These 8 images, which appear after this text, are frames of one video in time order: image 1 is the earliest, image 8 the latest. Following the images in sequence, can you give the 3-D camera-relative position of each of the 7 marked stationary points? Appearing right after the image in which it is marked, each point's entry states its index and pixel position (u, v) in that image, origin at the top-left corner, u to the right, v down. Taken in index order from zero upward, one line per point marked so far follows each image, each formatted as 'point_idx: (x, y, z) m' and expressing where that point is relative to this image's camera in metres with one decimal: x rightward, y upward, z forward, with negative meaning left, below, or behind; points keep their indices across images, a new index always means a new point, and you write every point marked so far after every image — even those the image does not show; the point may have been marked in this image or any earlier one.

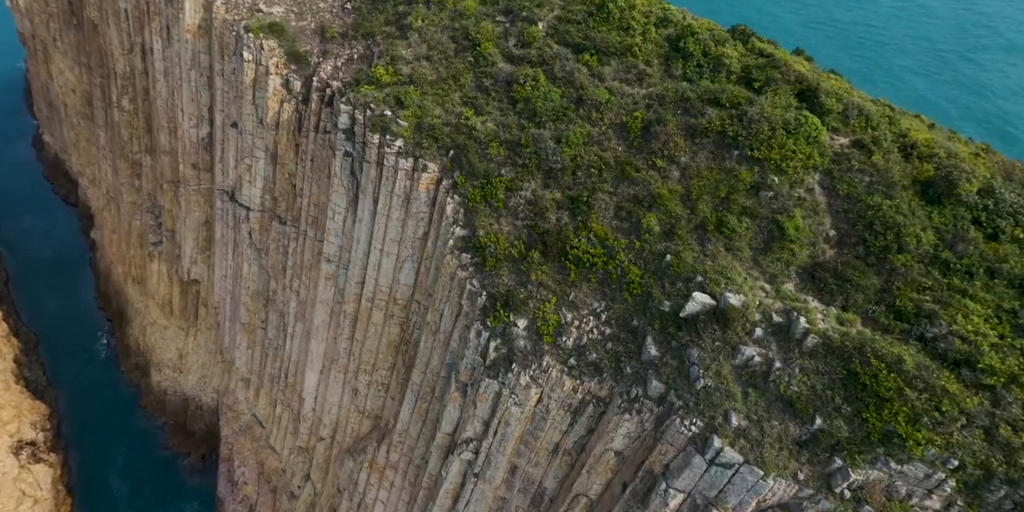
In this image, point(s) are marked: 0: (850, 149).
0: (+8.0, +2.3, +15.6) m
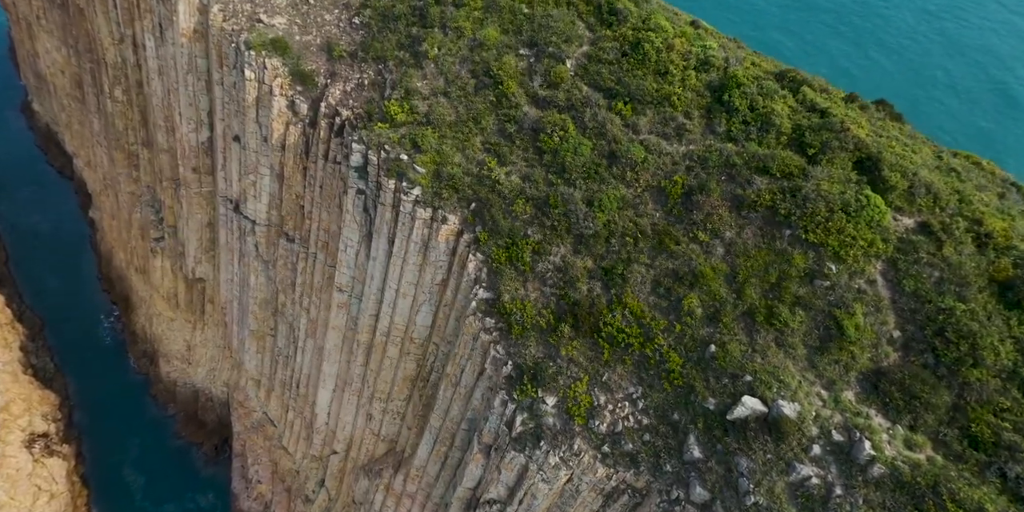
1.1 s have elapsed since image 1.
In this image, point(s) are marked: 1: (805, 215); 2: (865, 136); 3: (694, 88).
0: (+8.7, +0.4, +14.3) m
1: (+6.5, +0.9, +14.7) m
2: (+8.4, +2.7, +15.6) m
3: (+4.8, +4.4, +17.4) m
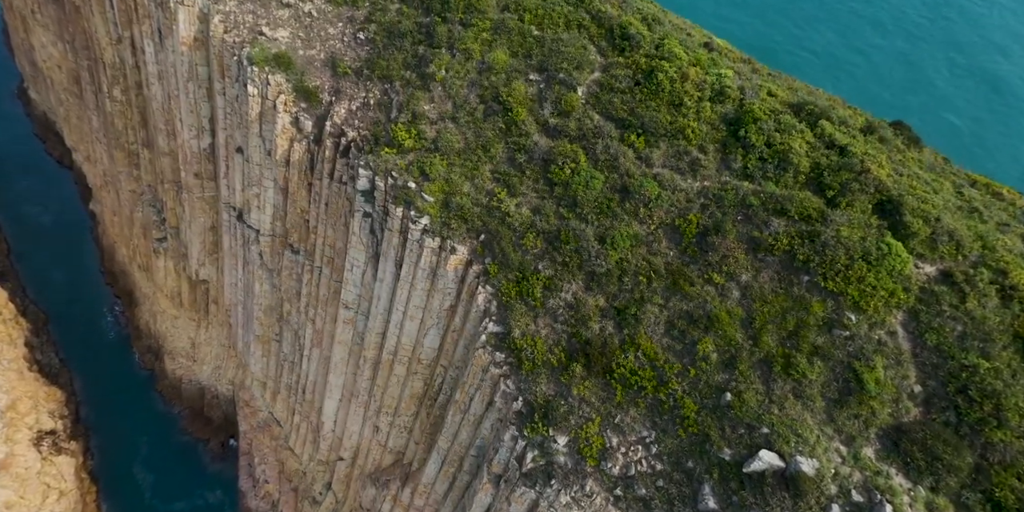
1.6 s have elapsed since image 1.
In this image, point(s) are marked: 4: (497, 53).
0: (+9.0, -0.6, +14.0) m
1: (+6.8, -0.1, +14.3) m
2: (+8.6, +1.8, +15.2) m
3: (+5.1, +3.5, +17.0) m
4: (-0.5, +6.0, +19.7) m
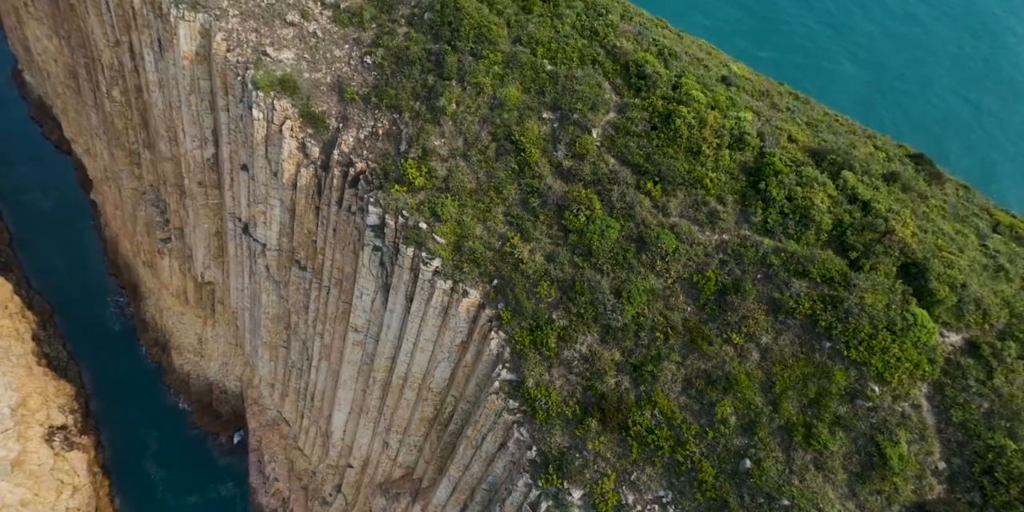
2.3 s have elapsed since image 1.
0: (+9.3, -2.0, +13.7) m
1: (+7.1, -1.5, +14.1) m
2: (+9.0, +0.4, +14.9) m
3: (+5.4, +2.2, +16.6) m
4: (-0.1, +4.8, +19.2) m
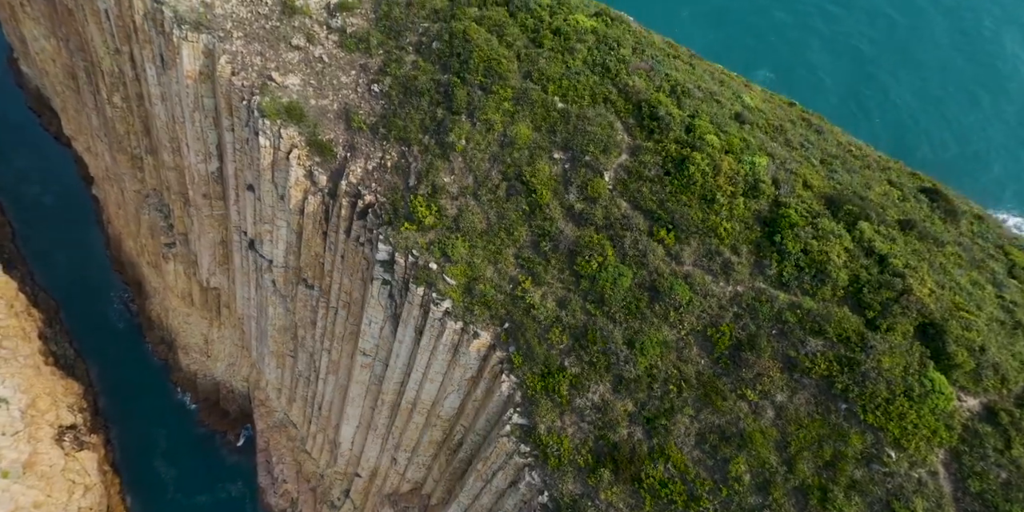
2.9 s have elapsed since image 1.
0: (+9.6, -3.3, +13.6) m
1: (+7.4, -2.8, +14.0) m
2: (+9.3, -0.9, +14.7) m
3: (+5.7, +1.0, +16.4) m
4: (+0.2, +3.7, +18.9) m
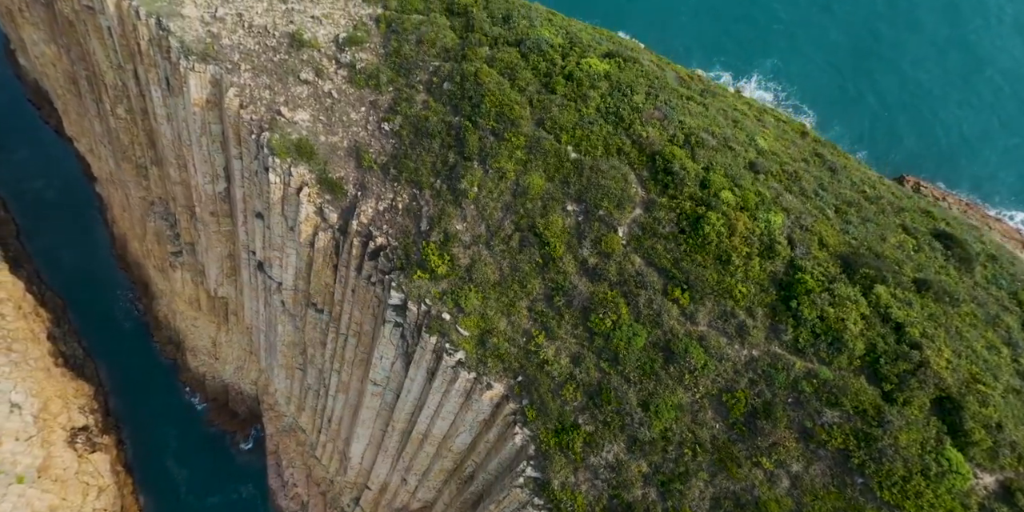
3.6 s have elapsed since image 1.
0: (+10.0, -4.9, +13.7) m
1: (+7.8, -4.4, +14.0) m
2: (+9.6, -2.4, +14.7) m
3: (+6.1, -0.6, +16.3) m
4: (+0.6, +2.2, +18.8) m
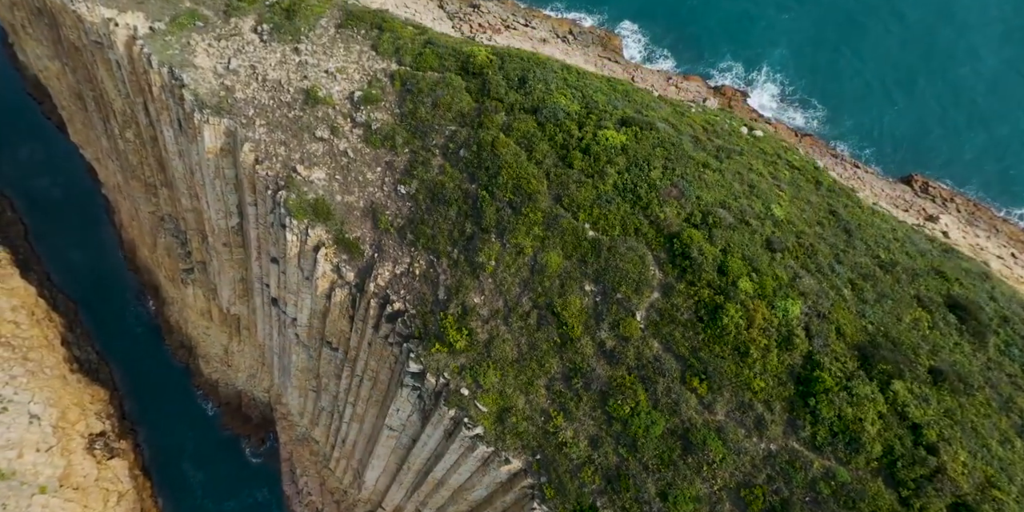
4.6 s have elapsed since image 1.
0: (+10.5, -7.3, +14.0) m
1: (+8.3, -6.8, +14.3) m
2: (+10.1, -4.8, +14.9) m
3: (+6.6, -2.8, +16.5) m
4: (+1.1, 0.0, +18.9) m
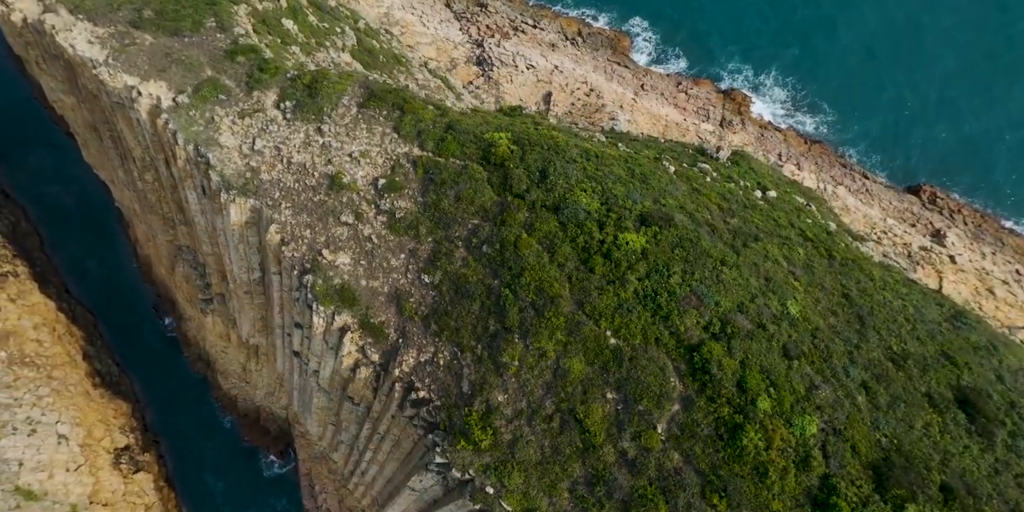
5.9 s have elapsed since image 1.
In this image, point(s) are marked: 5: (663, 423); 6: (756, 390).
0: (+11.2, -10.6, +14.7) m
1: (+9.0, -10.0, +15.1) m
2: (+10.8, -8.0, +15.6) m
3: (+7.3, -6.1, +17.2) m
4: (+1.8, -3.1, +19.5) m
5: (+4.2, -4.6, +18.5) m
6: (+6.8, -3.5, +18.3) m
